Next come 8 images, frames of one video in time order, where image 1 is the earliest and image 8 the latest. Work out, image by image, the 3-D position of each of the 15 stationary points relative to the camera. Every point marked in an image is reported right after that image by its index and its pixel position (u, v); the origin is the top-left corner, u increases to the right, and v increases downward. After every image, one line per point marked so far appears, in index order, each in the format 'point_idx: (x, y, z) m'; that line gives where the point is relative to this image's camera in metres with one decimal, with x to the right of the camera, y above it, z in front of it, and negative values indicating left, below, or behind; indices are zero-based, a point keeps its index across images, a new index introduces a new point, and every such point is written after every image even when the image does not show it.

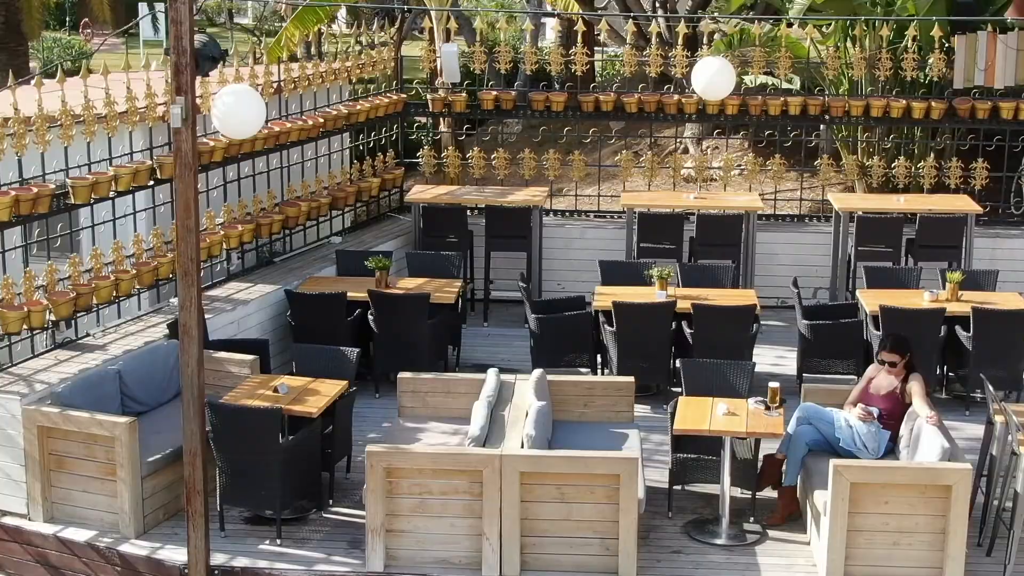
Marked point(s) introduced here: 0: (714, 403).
0: (+0.9, -0.5, +7.7) m
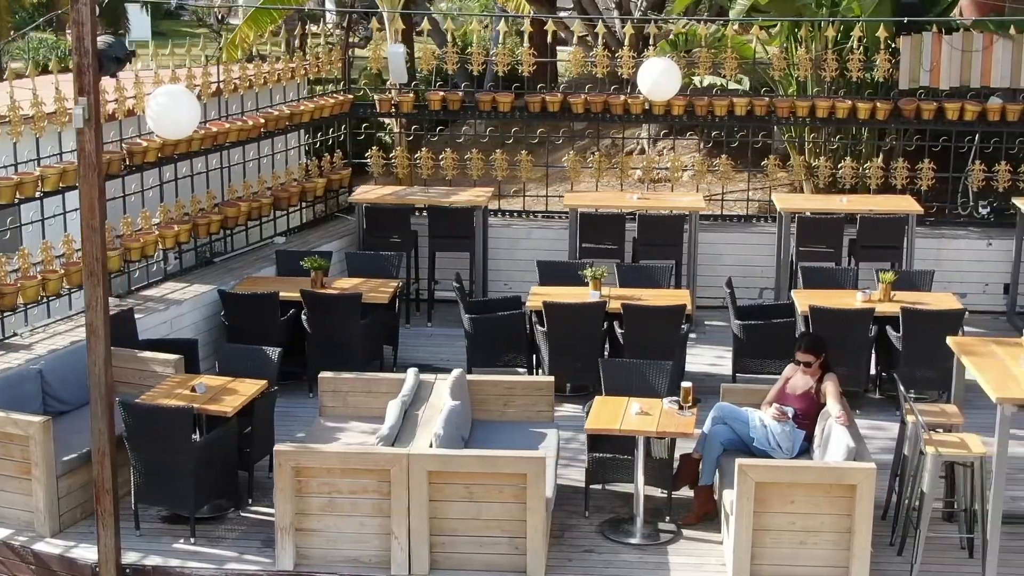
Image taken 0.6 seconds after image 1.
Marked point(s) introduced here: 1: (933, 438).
0: (+0.5, -0.5, +7.7) m
1: (+1.7, -0.6, +7.2) m
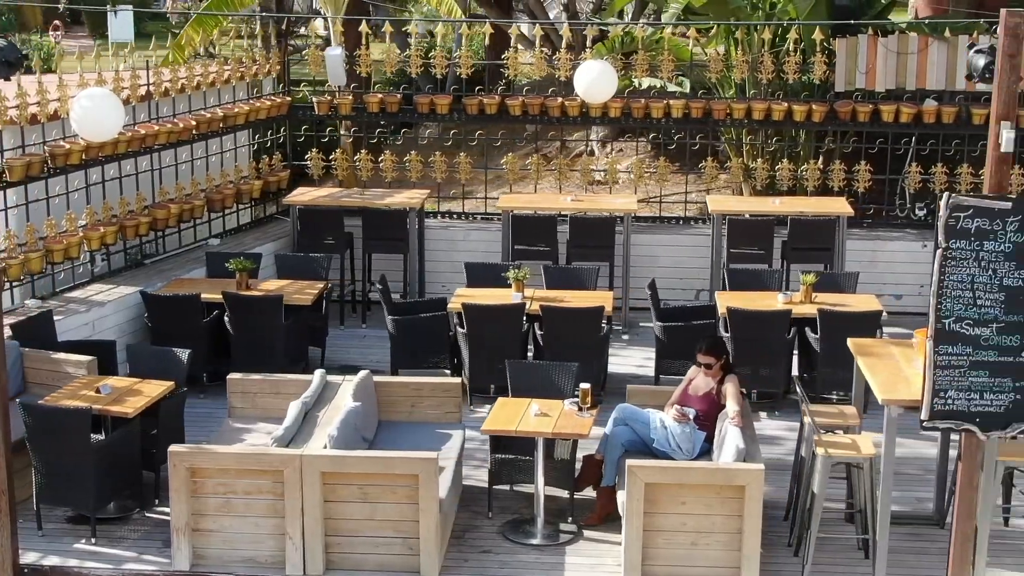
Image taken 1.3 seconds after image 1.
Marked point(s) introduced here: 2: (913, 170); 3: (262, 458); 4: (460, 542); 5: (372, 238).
0: (+0.1, -0.5, +7.7) m
1: (+1.3, -0.6, +7.2) m
2: (+2.7, +0.8, +11.6) m
3: (-1.0, -0.7, +7.1) m
4: (-0.2, -1.1, +7.6) m
5: (-0.9, +0.3, +11.1) m
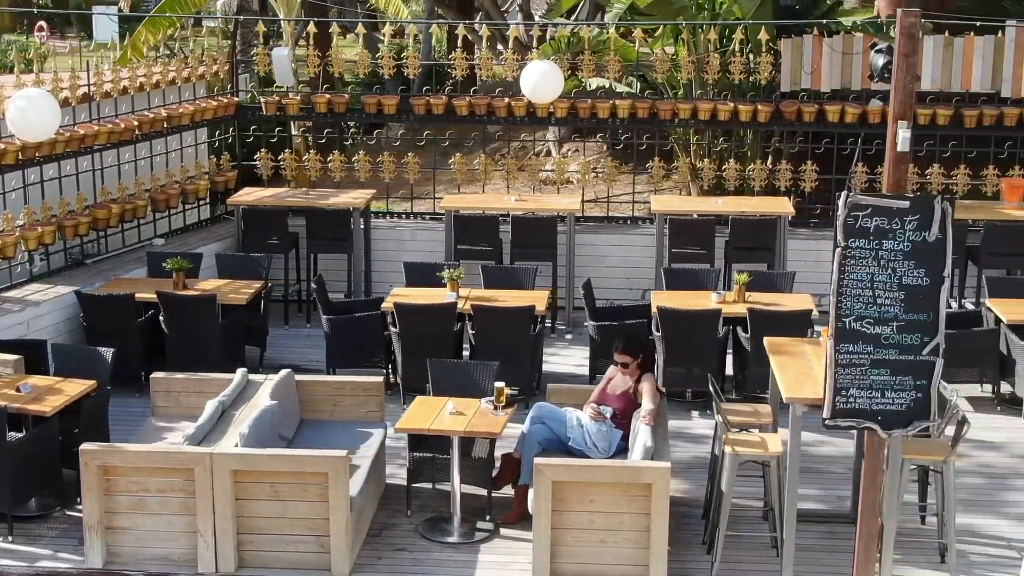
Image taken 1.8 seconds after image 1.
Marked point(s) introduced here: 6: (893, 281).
0: (-0.3, -0.5, +7.8) m
1: (+0.9, -0.6, +7.2) m
2: (+2.4, +0.8, +11.7) m
3: (-1.4, -0.7, +7.1) m
4: (-0.6, -1.1, +7.6) m
5: (-1.3, +0.3, +11.2) m
6: (+1.4, 0.0, +6.6) m
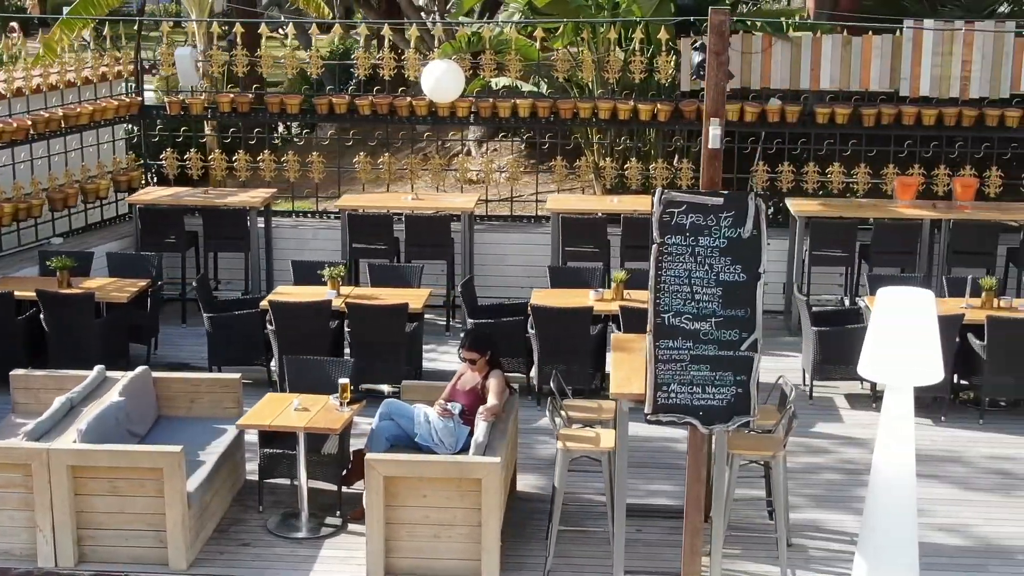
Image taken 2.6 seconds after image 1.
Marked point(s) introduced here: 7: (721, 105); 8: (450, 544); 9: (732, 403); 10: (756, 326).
0: (-1.0, -0.5, +7.8) m
1: (+0.2, -0.6, +7.3) m
2: (+1.7, +0.8, +11.7) m
3: (-2.1, -0.7, +7.2) m
4: (-1.3, -1.1, +7.7) m
5: (-2.0, +0.3, +11.2) m
6: (+0.8, 0.0, +6.6) m
7: (+0.8, +0.7, +6.4) m
8: (-0.3, -1.1, +7.2) m
9: (+0.9, -0.4, +6.7) m
10: (+0.9, -0.1, +6.6) m
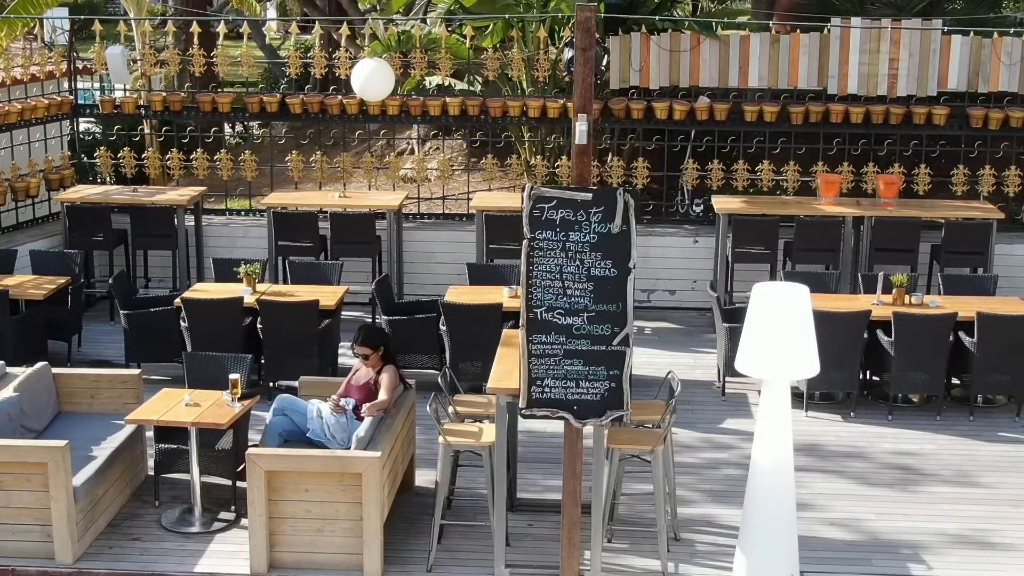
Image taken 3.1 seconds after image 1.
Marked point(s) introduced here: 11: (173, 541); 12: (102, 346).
0: (-1.5, -0.5, +7.9) m
1: (-0.3, -0.6, +7.3) m
2: (+1.2, +0.8, +11.7) m
3: (-2.6, -0.7, +7.2) m
4: (-1.8, -1.1, +7.7) m
5: (-2.4, +0.3, +11.3) m
6: (+0.3, +0.1, +6.6) m
7: (+0.3, +0.7, +6.4) m
8: (-0.7, -1.0, +7.2) m
9: (+0.4, -0.4, +6.7) m
10: (+0.4, -0.1, +6.7) m
11: (-1.5, -1.1, +7.6) m
12: (-2.6, -0.4, +10.7) m
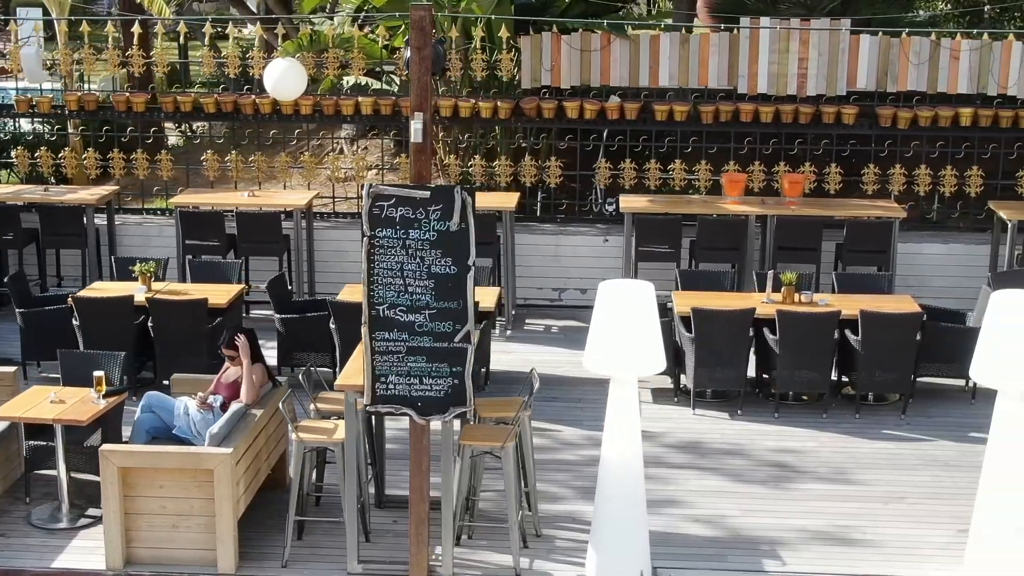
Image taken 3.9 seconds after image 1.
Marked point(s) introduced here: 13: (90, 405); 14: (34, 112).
0: (-2.1, -0.5, +7.9) m
1: (-0.9, -0.6, +7.4) m
2: (+0.6, +0.8, +11.8) m
3: (-3.2, -0.7, +7.2) m
4: (-2.4, -1.1, +7.8) m
5: (-3.0, +0.3, +11.3) m
6: (-0.4, +0.1, +6.7) m
7: (-0.3, +0.7, +6.5) m
8: (-1.4, -1.0, +7.2) m
9: (-0.3, -0.4, +6.8) m
10: (-0.2, -0.1, +6.7) m
11: (-2.1, -1.1, +7.6) m
12: (-3.2, -0.4, +10.8) m
13: (-1.9, -0.5, +7.7) m
14: (-3.3, +1.2, +12.0) m
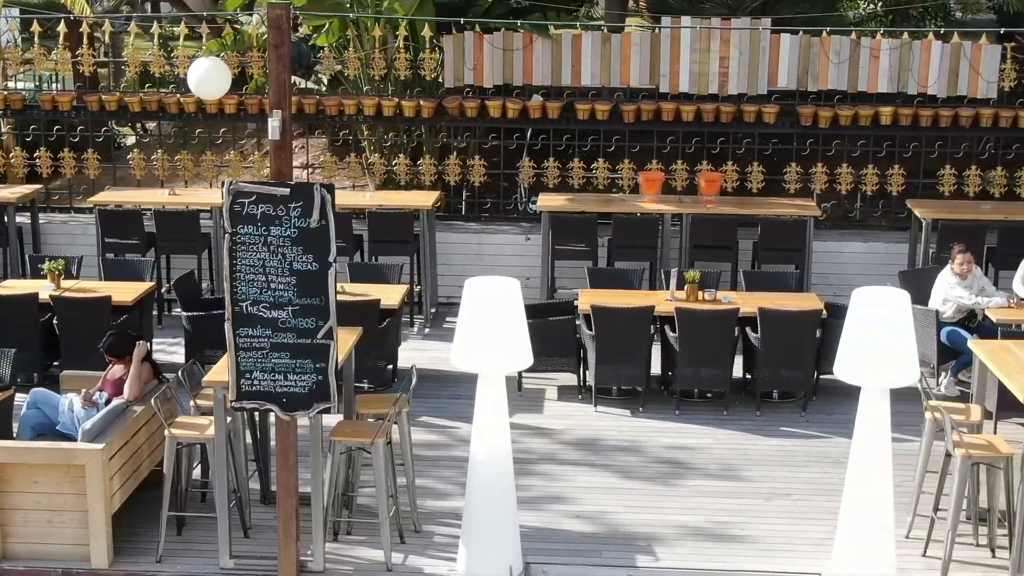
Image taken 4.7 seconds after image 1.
0: (-2.6, -0.5, +8.0) m
1: (-1.4, -0.6, +7.4) m
2: (+0.1, +0.8, +11.8) m
3: (-3.7, -0.6, +7.3) m
4: (-2.9, -1.1, +7.8) m
5: (-3.6, +0.4, +11.4) m
6: (-0.9, +0.1, +6.7) m
7: (-0.9, +0.7, +6.5) m
8: (-1.9, -1.0, +7.3) m
9: (-0.8, -0.4, +6.8) m
10: (-0.7, -0.1, +6.8) m
11: (-2.6, -1.1, +7.7) m
12: (-3.7, -0.4, +10.8) m
13: (-2.4, -0.5, +7.7) m
14: (-3.9, +1.2, +12.0) m
